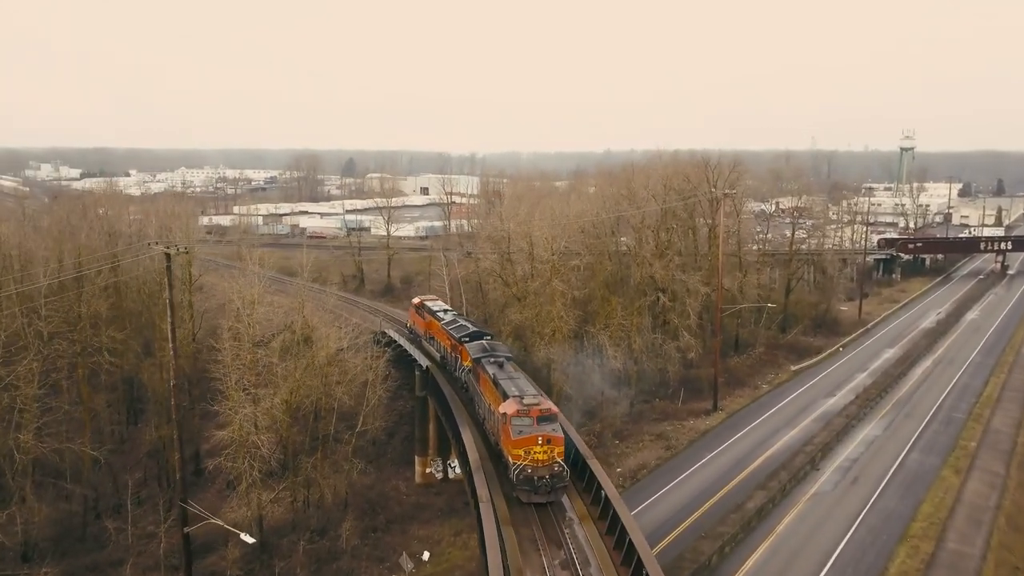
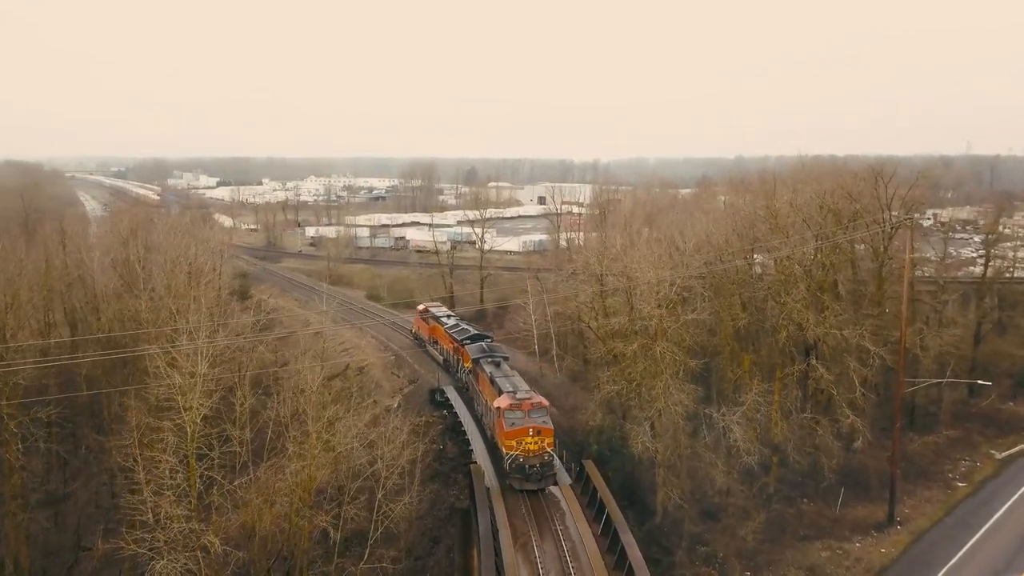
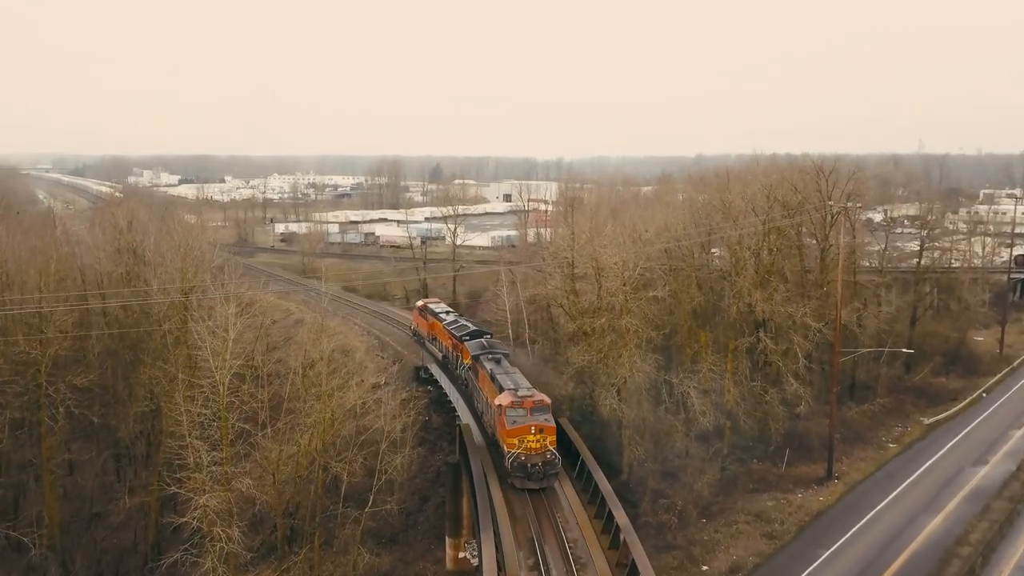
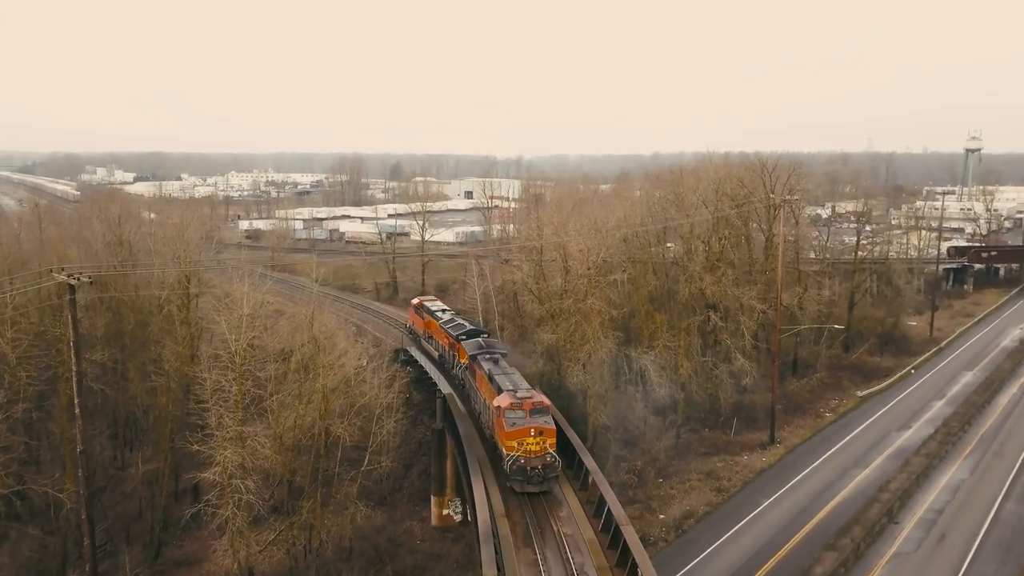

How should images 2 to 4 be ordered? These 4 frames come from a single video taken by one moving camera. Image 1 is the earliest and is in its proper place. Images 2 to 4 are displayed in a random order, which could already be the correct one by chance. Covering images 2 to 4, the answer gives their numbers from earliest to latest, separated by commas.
4, 3, 2
